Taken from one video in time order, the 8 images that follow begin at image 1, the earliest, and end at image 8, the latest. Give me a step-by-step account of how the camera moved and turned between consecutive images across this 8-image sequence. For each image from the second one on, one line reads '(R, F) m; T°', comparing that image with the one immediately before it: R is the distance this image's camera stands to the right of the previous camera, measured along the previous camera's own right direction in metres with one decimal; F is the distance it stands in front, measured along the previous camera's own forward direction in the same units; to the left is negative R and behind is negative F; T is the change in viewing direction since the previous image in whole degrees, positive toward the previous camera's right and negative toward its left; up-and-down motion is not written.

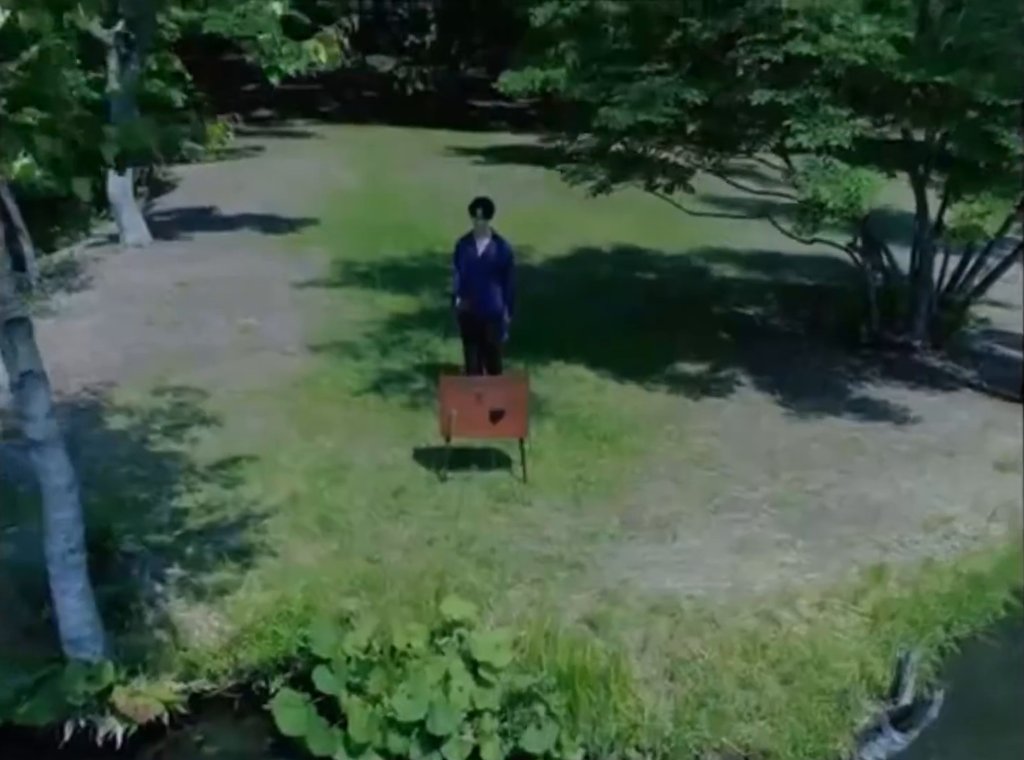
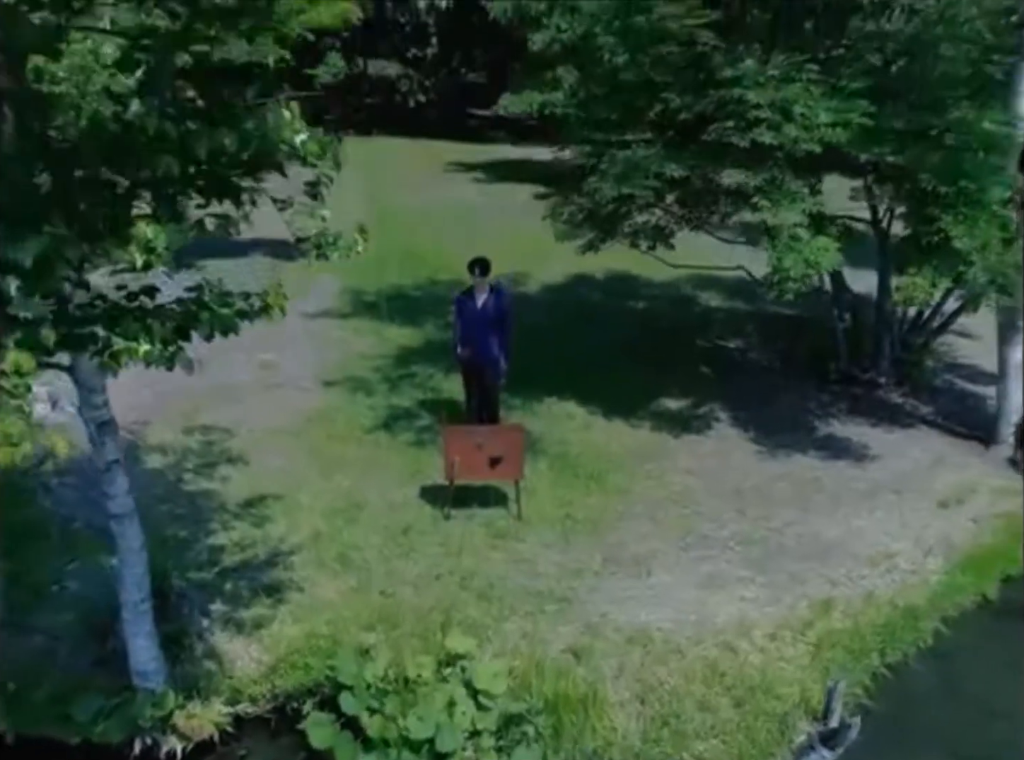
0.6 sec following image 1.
(+0.2, -0.8) m; -2°
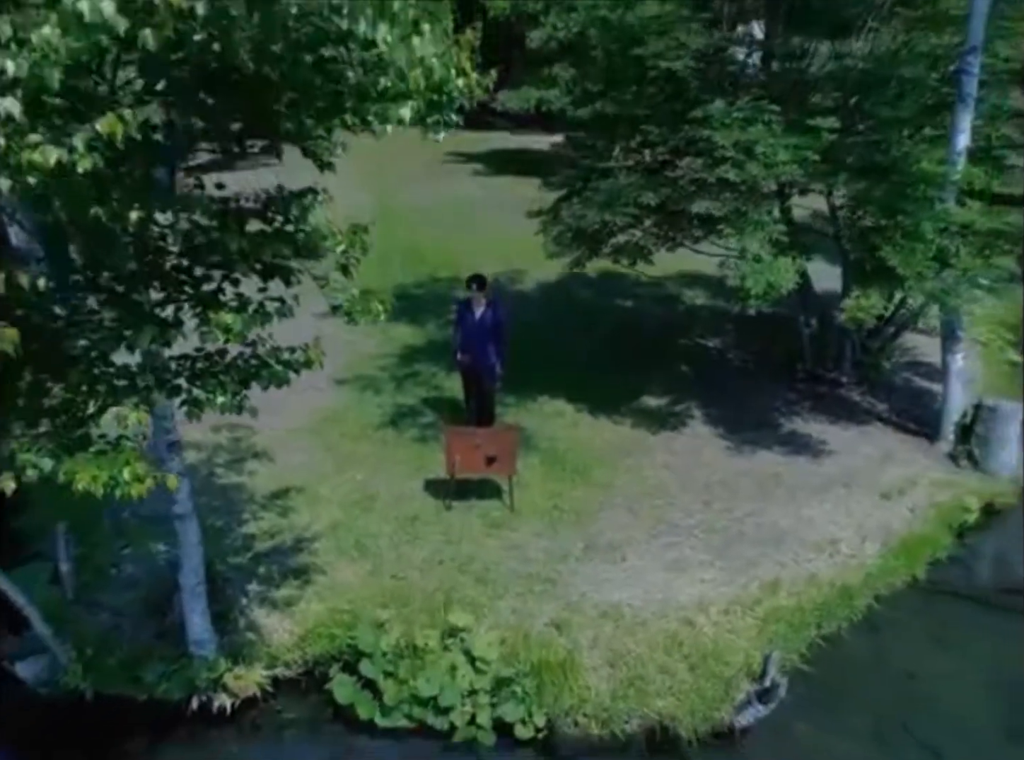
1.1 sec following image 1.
(+0.1, -0.9) m; 0°
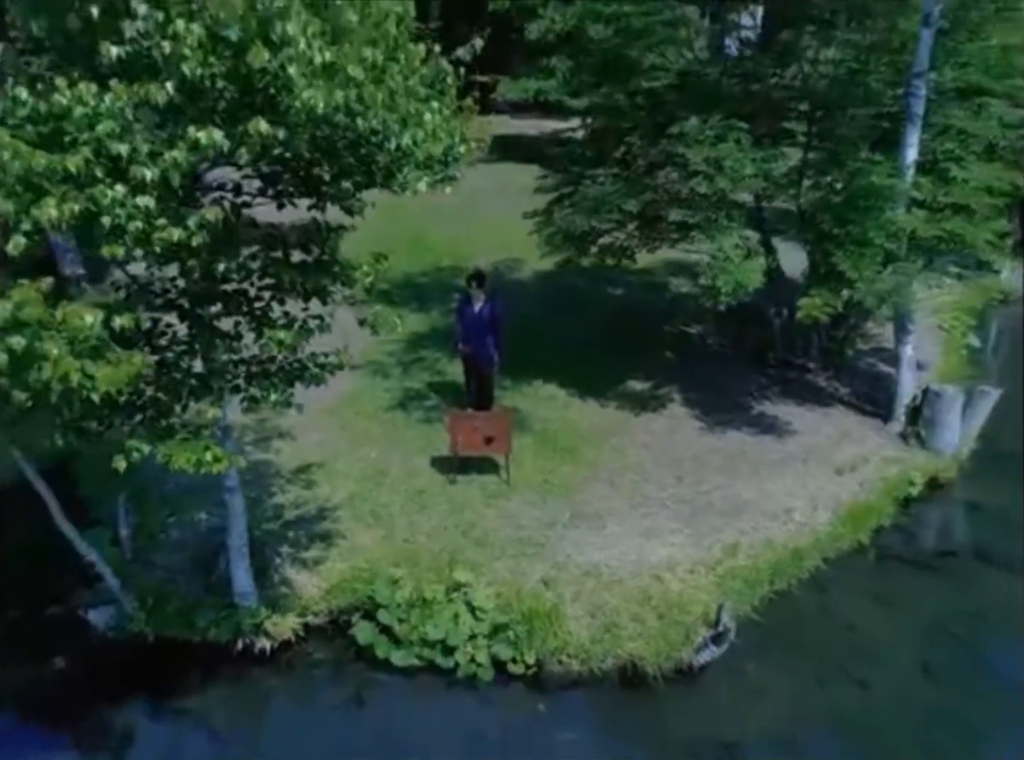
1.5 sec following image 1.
(+0.1, -1.0) m; 0°
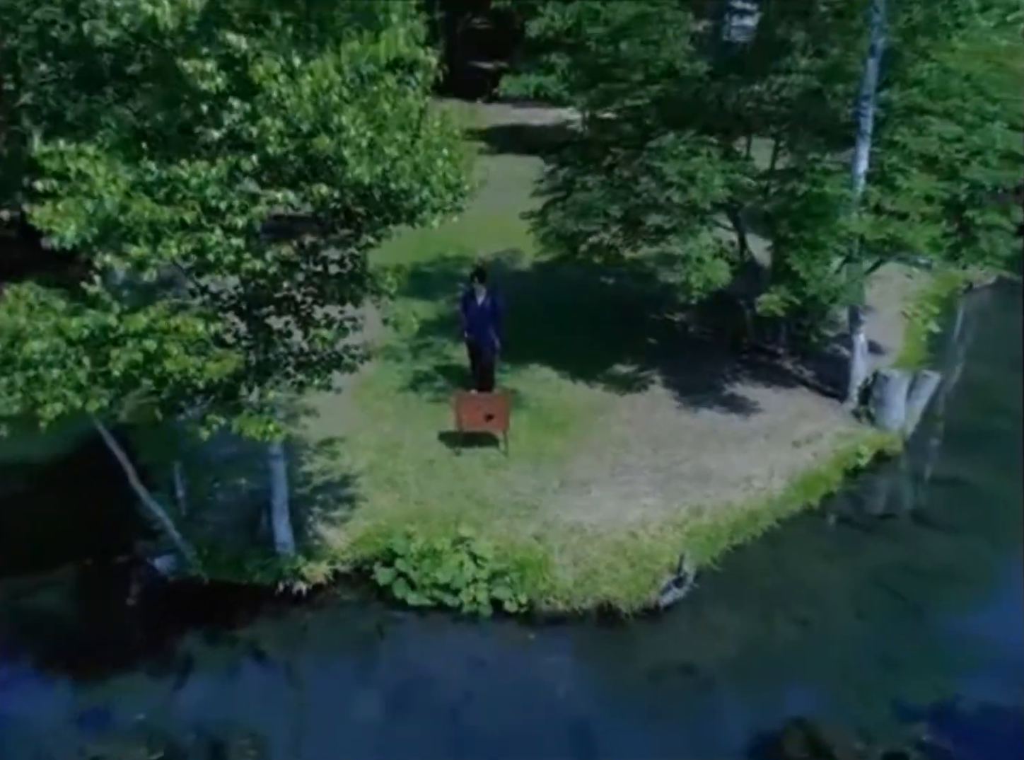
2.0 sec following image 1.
(+0.1, -1.2) m; 0°
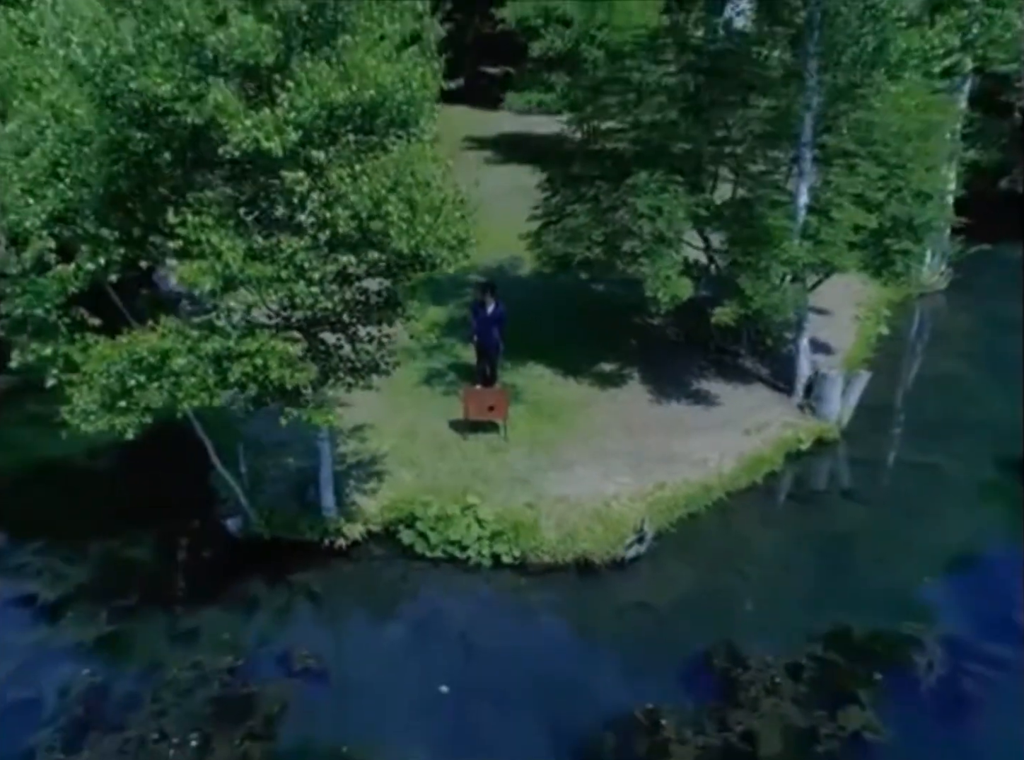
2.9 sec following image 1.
(+0.1, -2.0) m; 0°
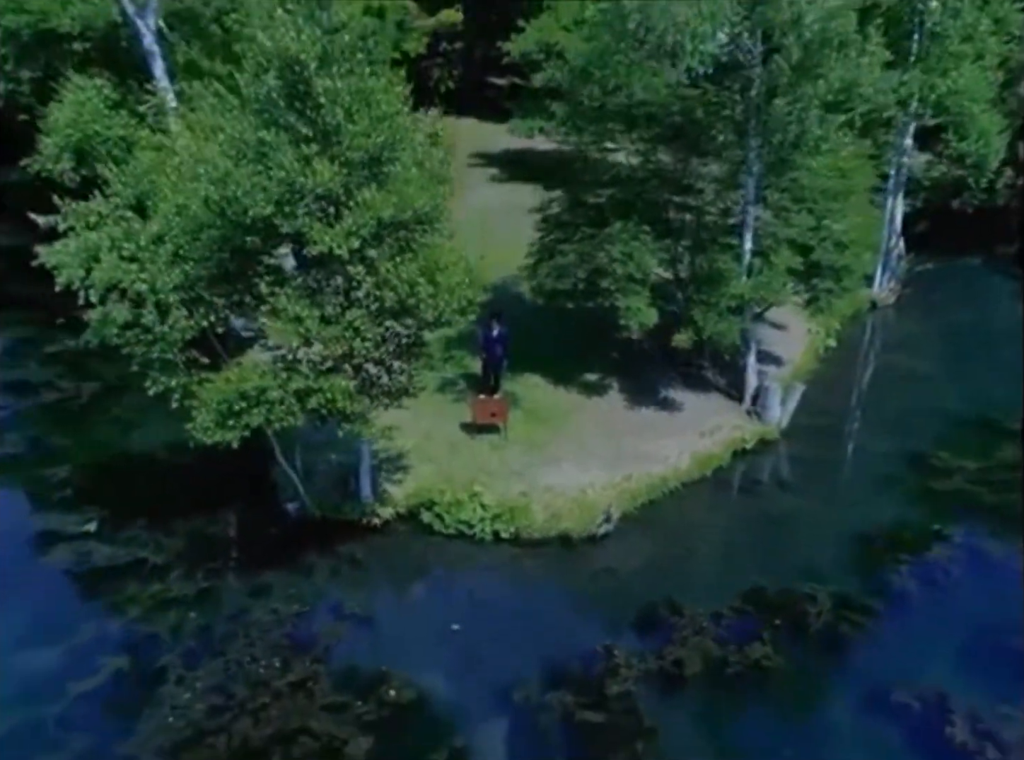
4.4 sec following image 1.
(+0.2, -2.8) m; -1°
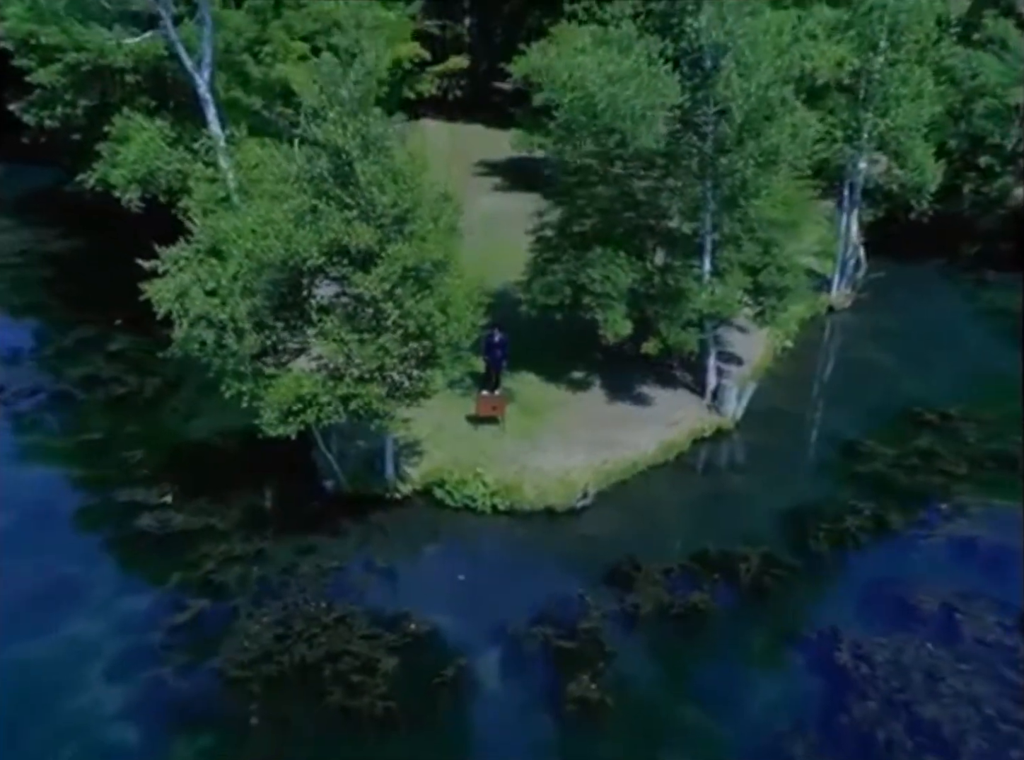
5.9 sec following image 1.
(+0.2, -2.9) m; 0°
